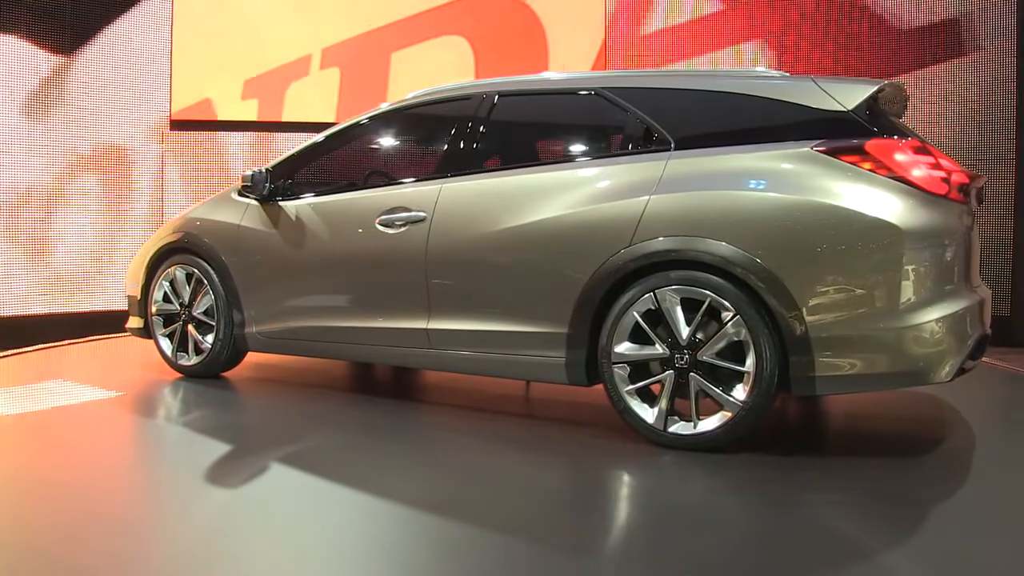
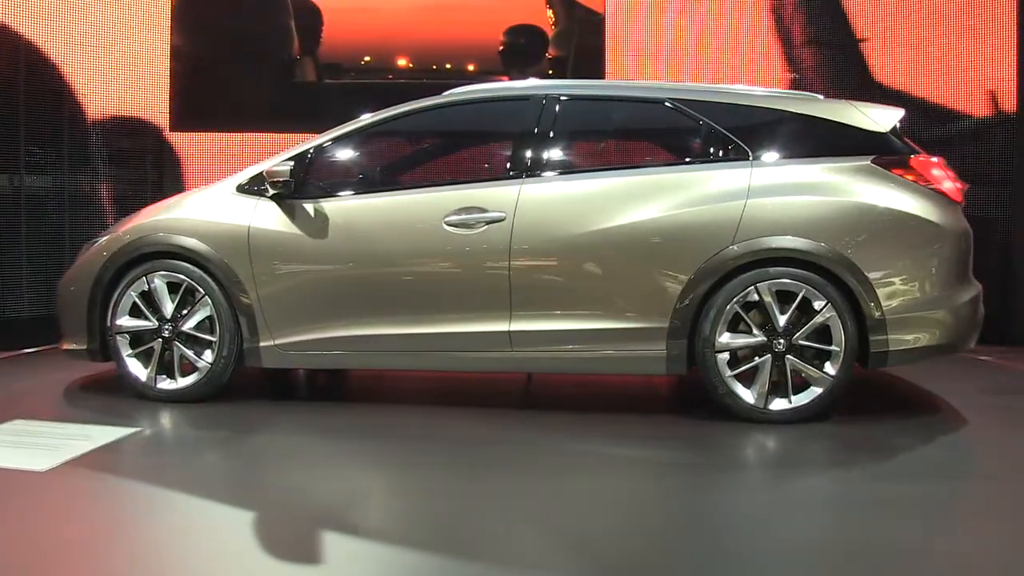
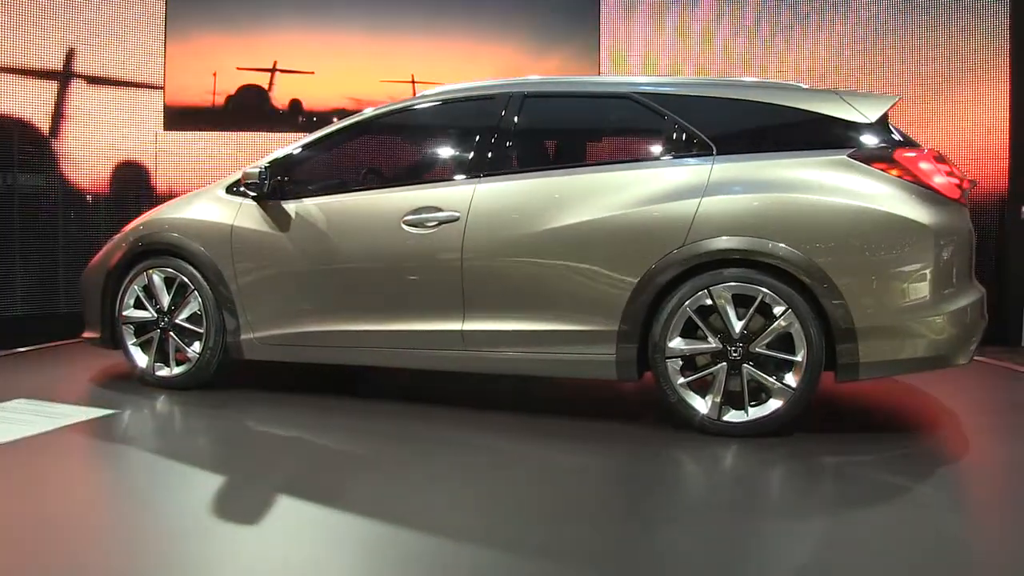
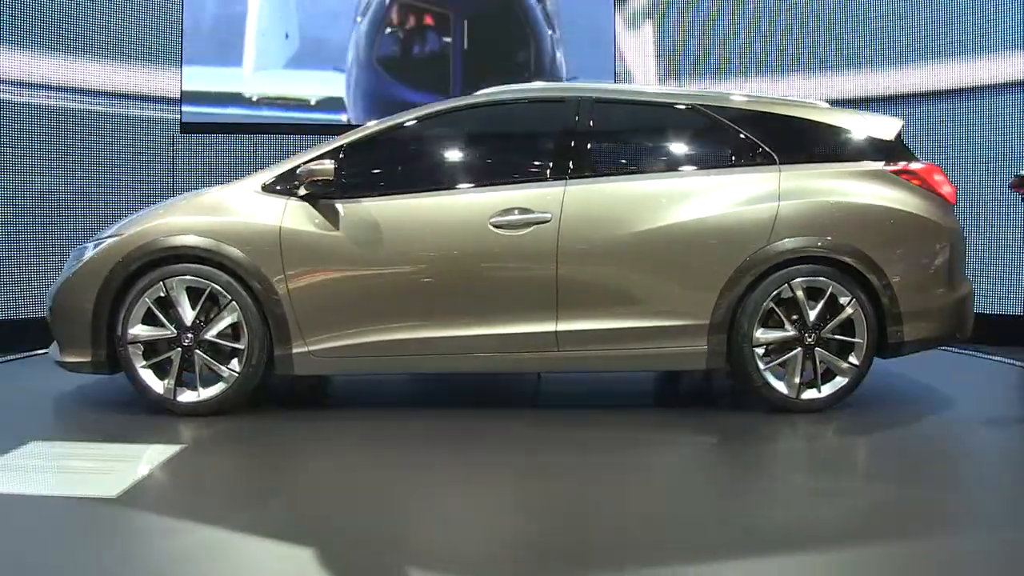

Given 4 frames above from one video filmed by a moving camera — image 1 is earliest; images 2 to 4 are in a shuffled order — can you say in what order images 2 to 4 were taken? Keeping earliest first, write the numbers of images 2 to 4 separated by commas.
3, 2, 4
